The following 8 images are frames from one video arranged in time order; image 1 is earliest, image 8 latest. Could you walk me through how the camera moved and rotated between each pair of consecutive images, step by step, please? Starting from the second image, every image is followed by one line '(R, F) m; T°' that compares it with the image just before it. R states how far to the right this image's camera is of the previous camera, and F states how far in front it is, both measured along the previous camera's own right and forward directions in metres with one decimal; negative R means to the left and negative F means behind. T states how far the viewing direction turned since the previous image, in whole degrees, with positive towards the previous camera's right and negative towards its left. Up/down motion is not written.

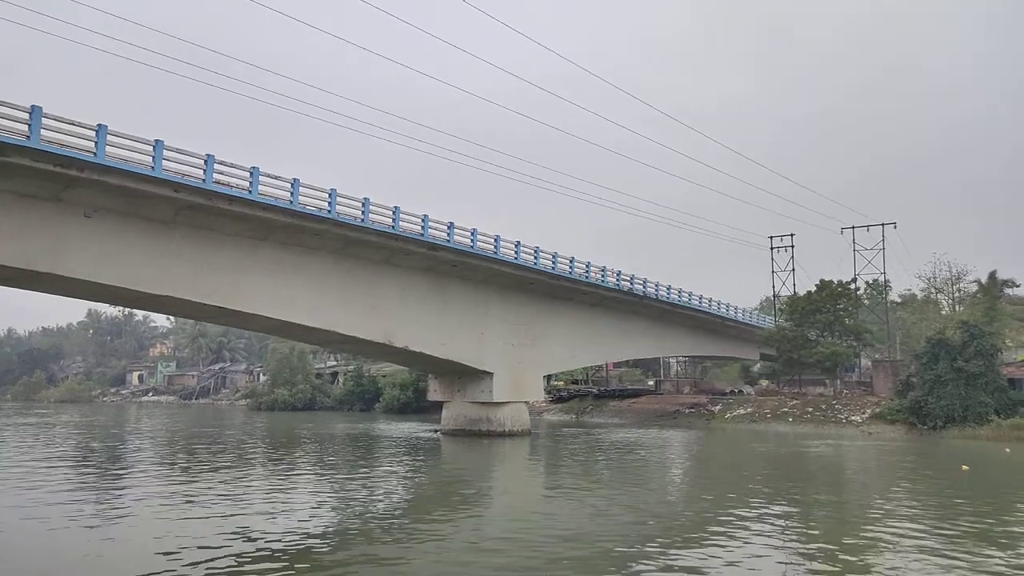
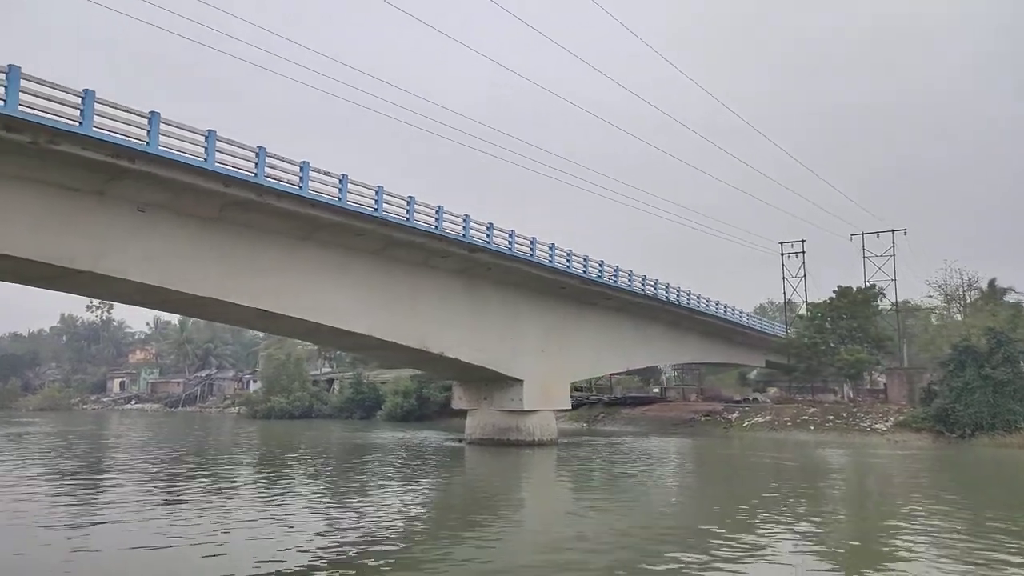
(-1.7, +0.8) m; +2°
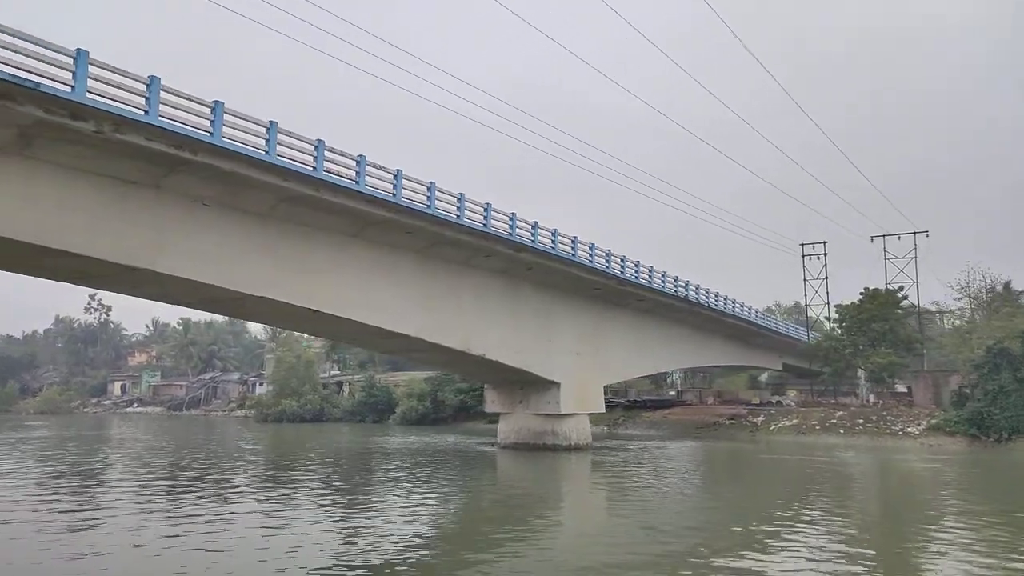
(-1.3, +0.5) m; +1°
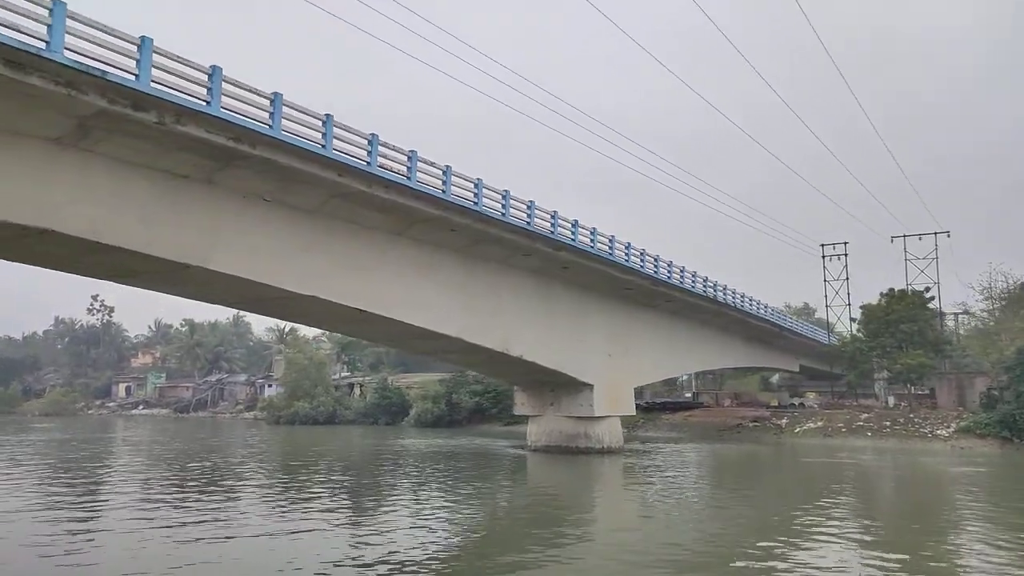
(-1.0, +0.4) m; 0°
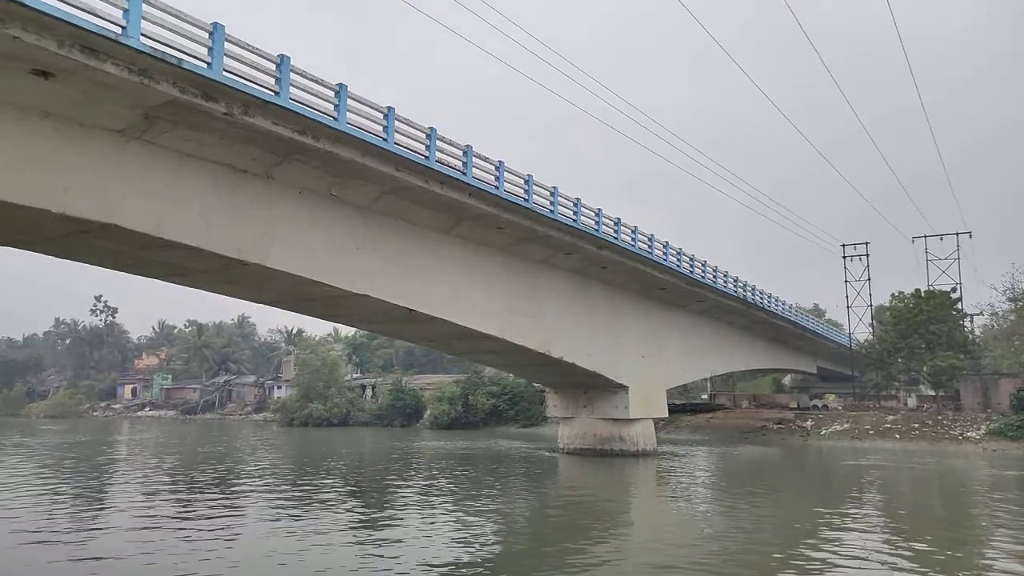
(-1.0, +0.4) m; 0°
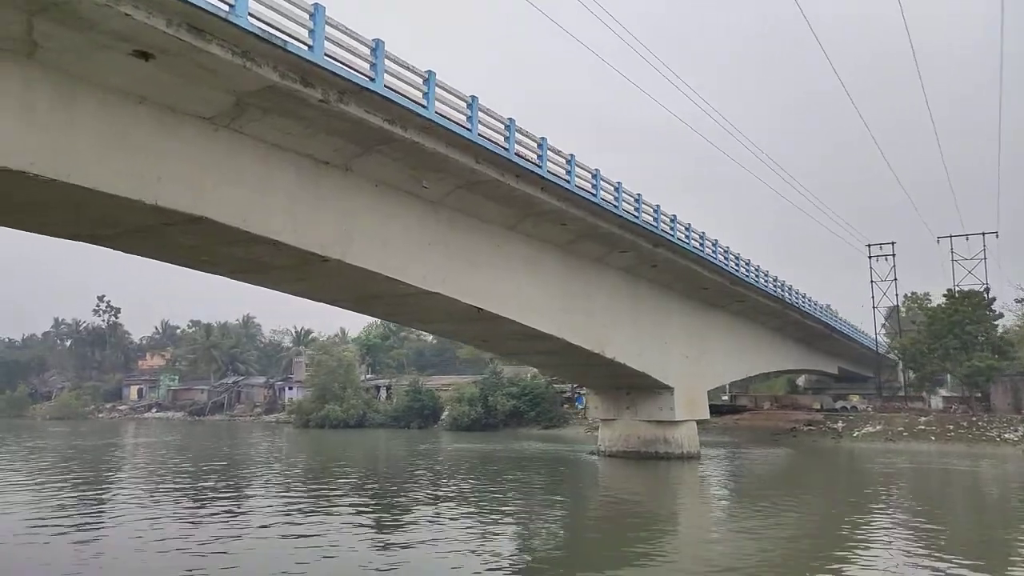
(-1.3, +0.5) m; 0°
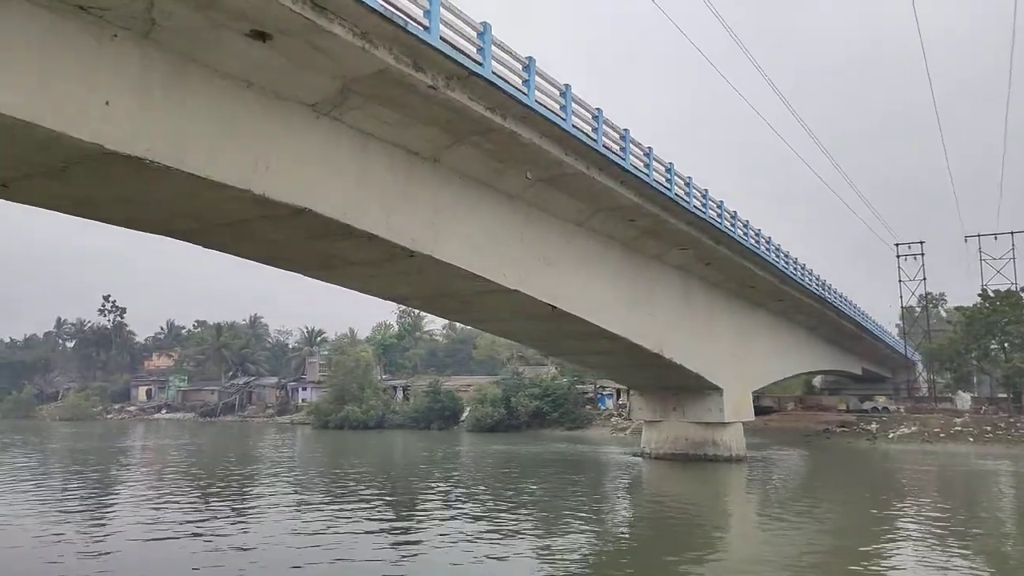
(-1.3, +0.5) m; 0°
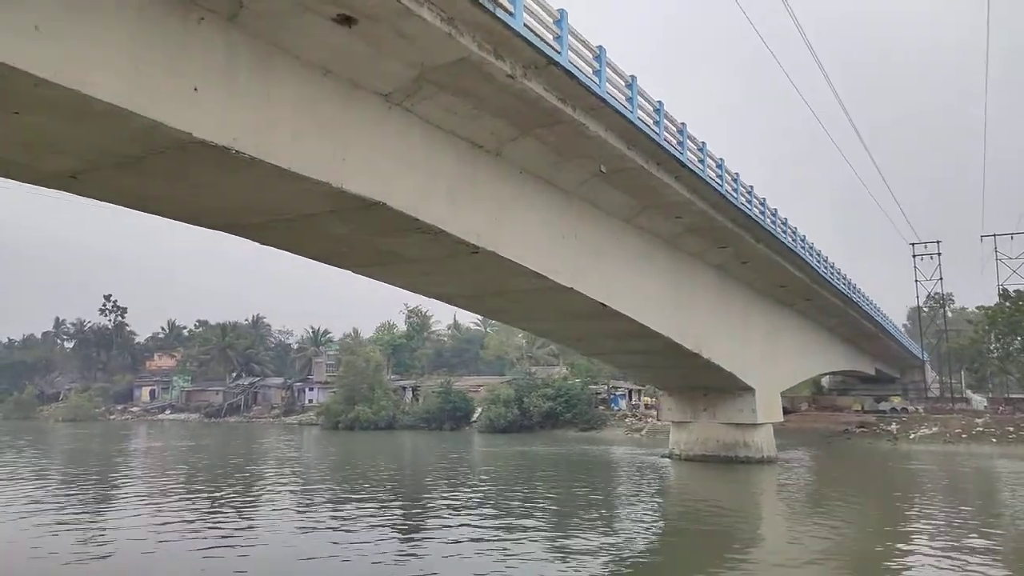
(-0.9, +0.3) m; 0°
